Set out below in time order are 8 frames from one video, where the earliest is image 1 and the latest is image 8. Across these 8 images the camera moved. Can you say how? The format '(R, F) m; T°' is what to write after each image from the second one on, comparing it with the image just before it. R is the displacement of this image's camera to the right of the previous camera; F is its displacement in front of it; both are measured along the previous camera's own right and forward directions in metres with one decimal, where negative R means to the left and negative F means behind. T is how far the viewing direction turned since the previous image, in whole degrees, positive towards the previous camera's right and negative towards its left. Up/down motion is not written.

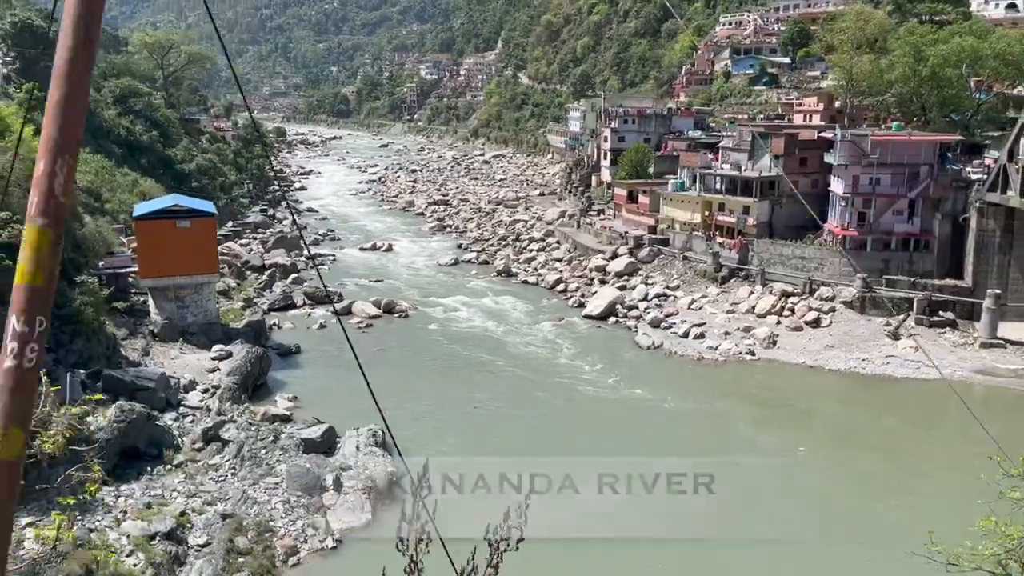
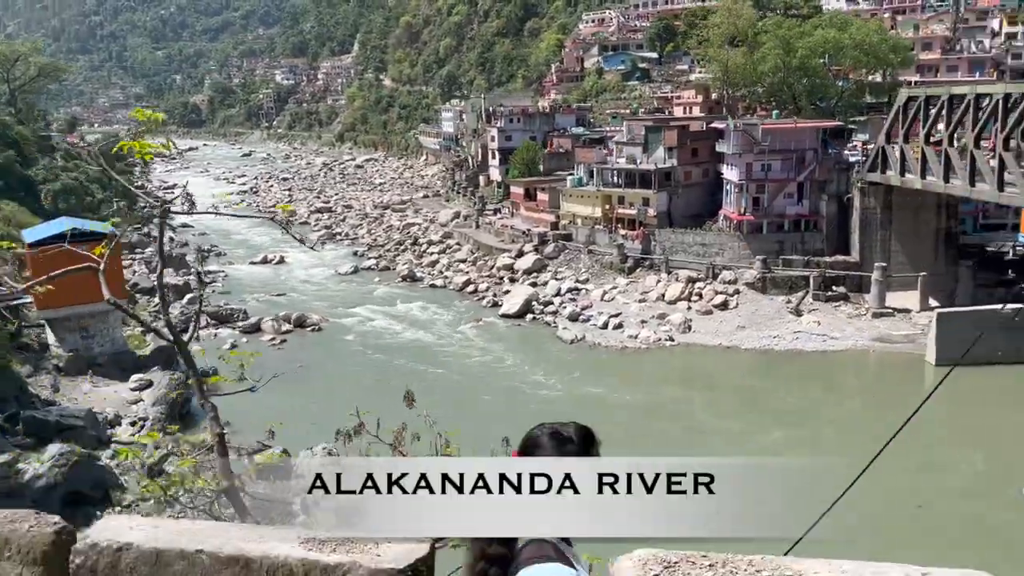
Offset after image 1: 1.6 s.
(-1.1, +0.1) m; +9°
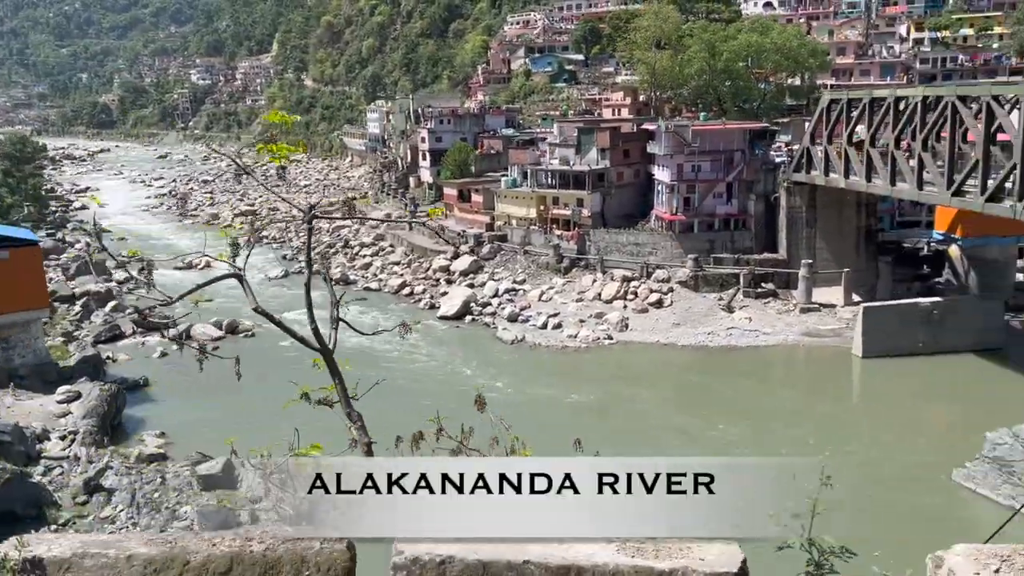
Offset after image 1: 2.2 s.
(-0.3, 0.0) m; +5°
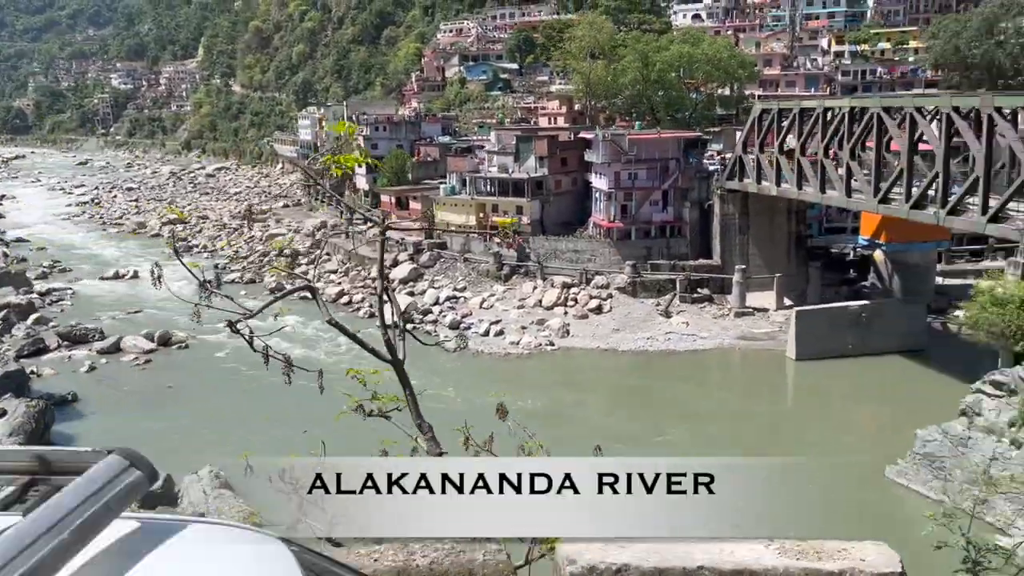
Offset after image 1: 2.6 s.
(-0.2, 0.0) m; +4°
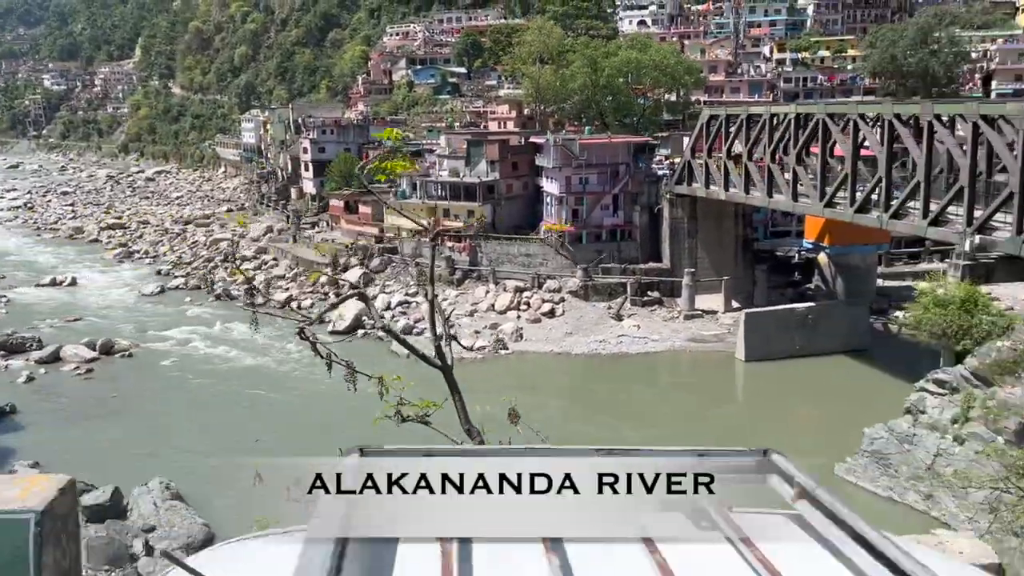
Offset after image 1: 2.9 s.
(-0.1, 0.0) m; +4°
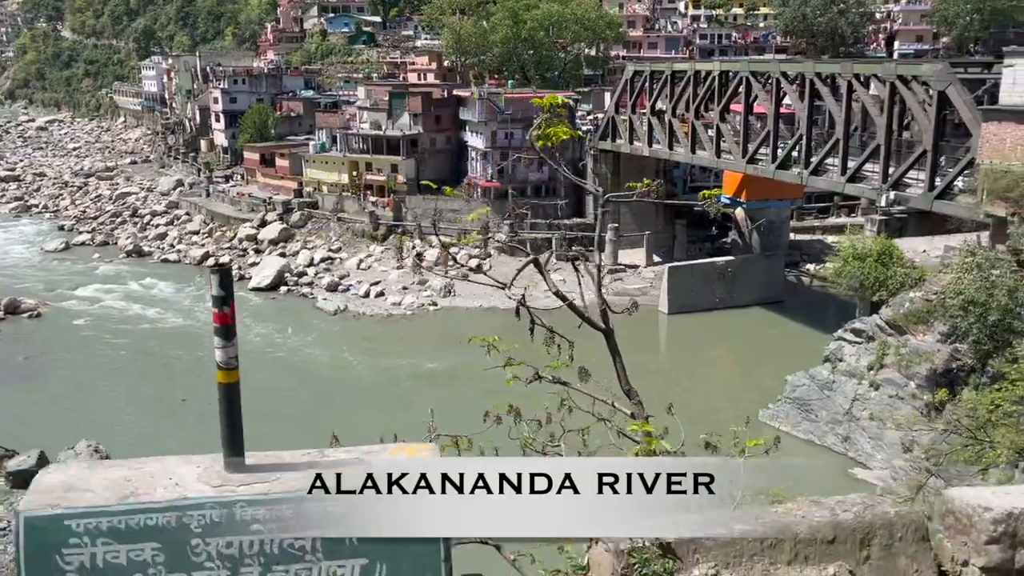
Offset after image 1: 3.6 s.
(-0.3, 0.0) m; +6°
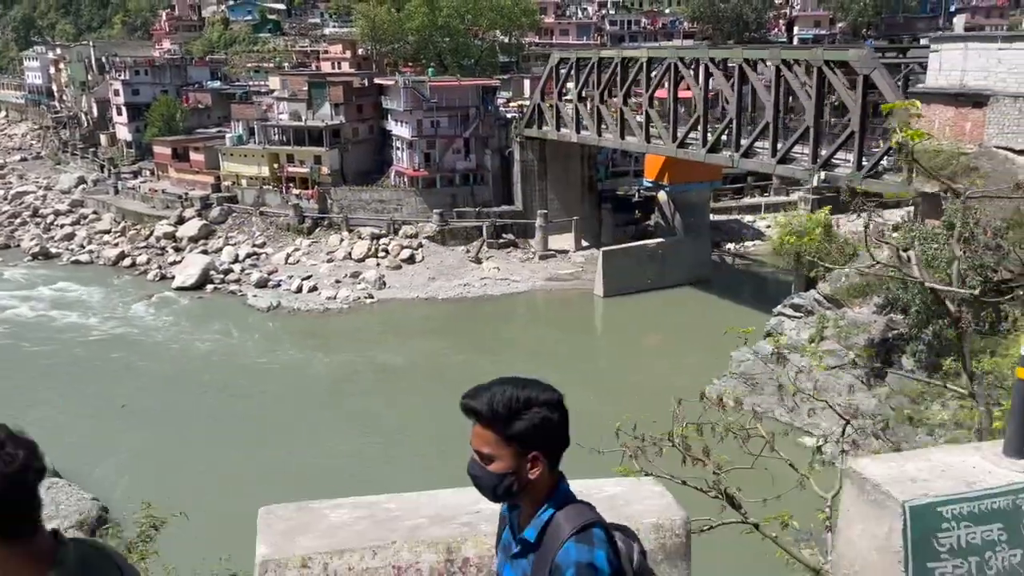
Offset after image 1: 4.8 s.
(-0.7, 0.0) m; +6°
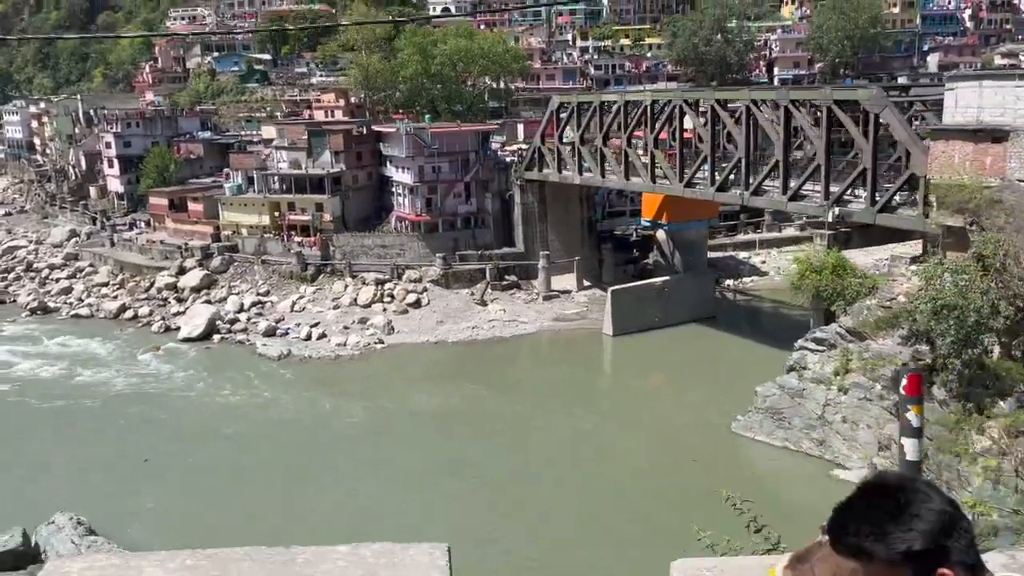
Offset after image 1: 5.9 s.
(-0.7, -0.1) m; +2°
